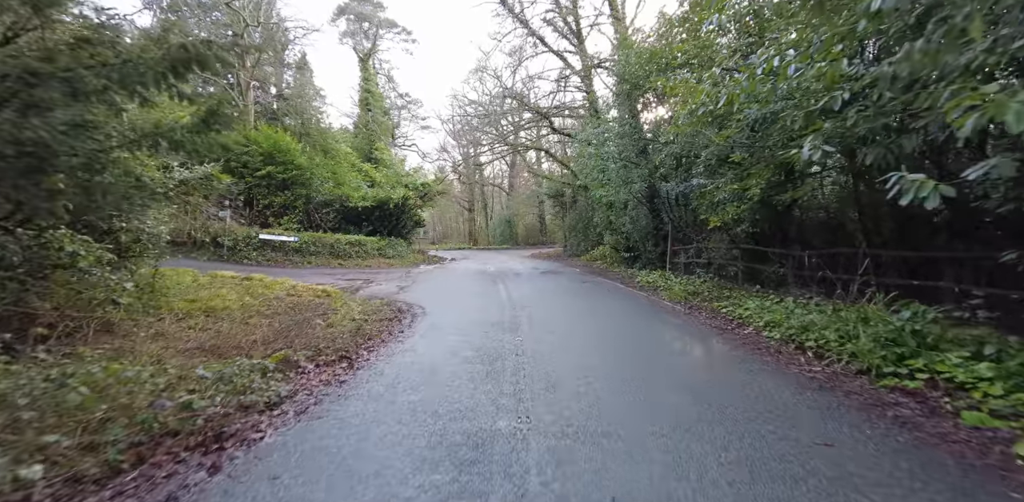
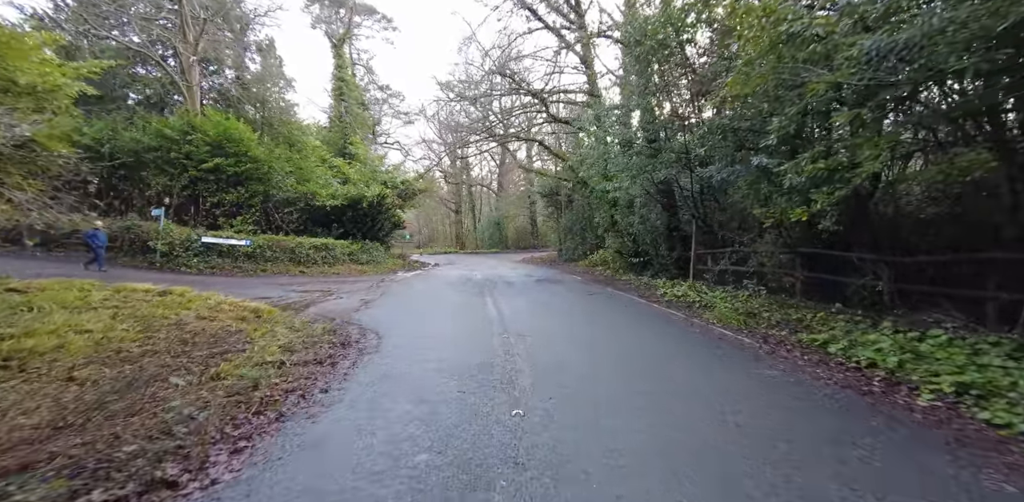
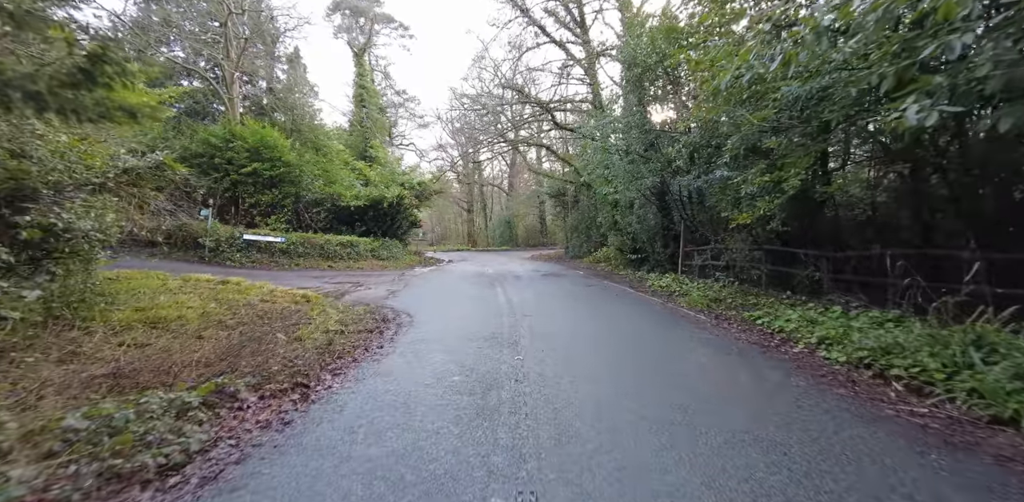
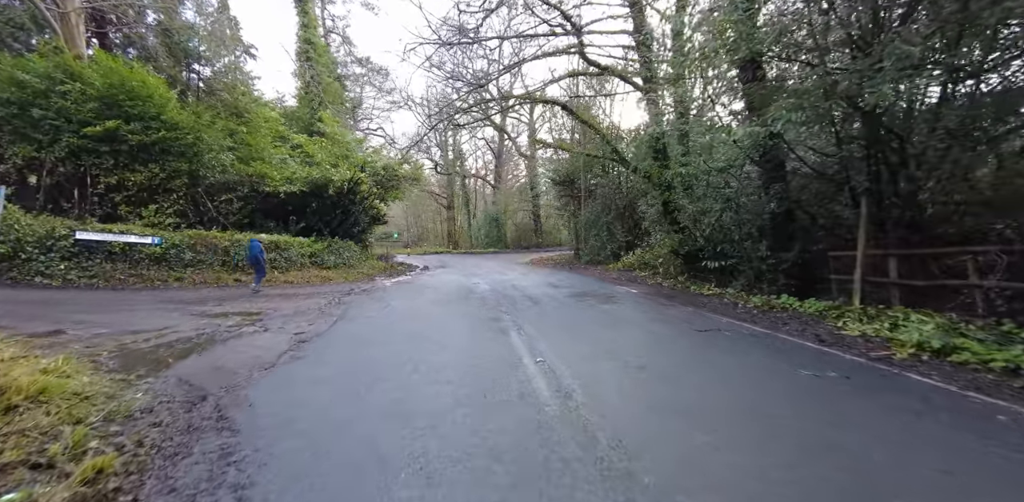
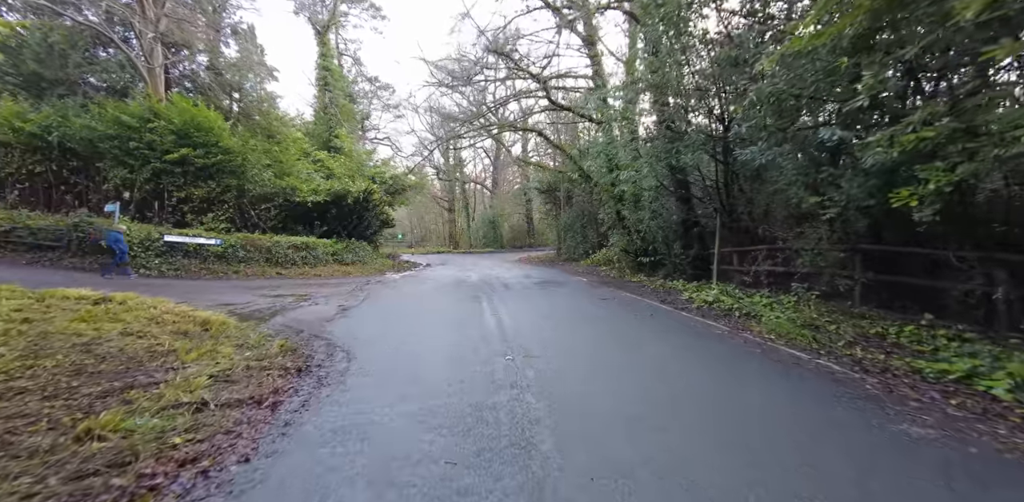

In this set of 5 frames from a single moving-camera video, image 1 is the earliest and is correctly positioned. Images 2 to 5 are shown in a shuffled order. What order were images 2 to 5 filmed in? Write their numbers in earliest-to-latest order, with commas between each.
3, 2, 5, 4
